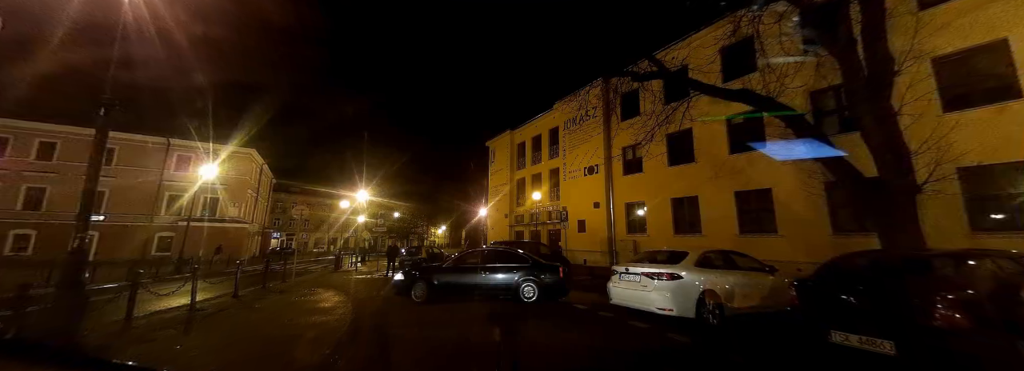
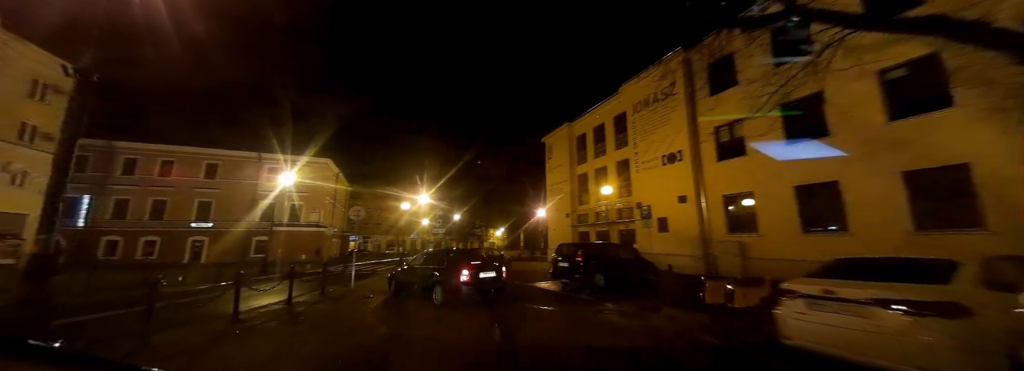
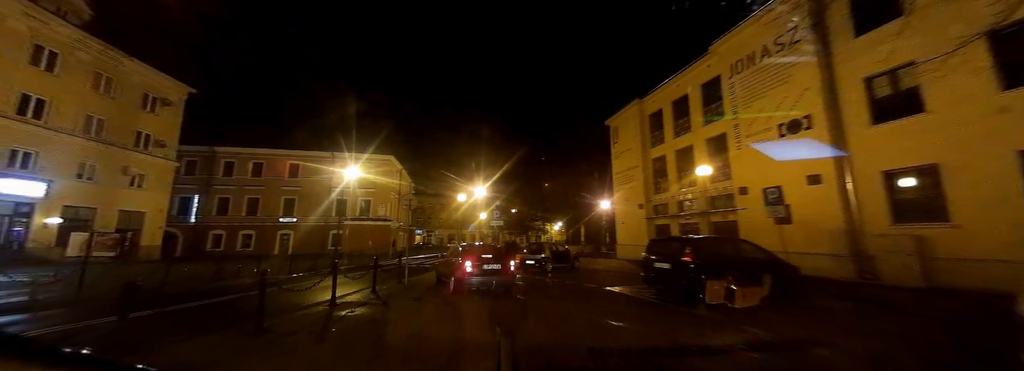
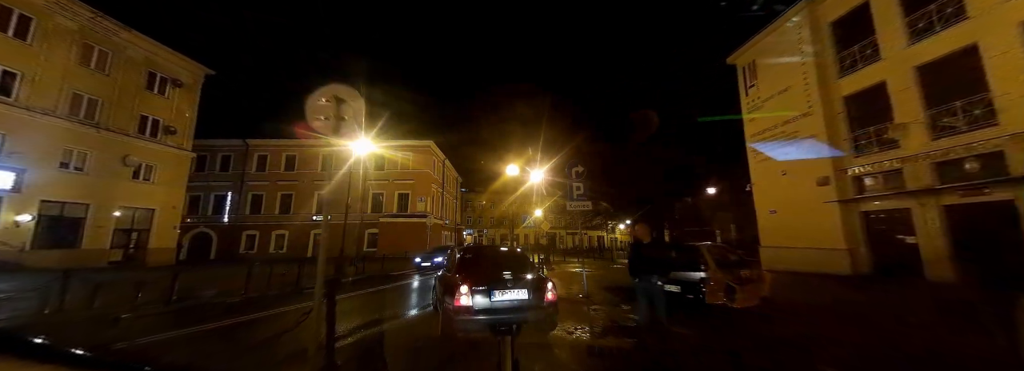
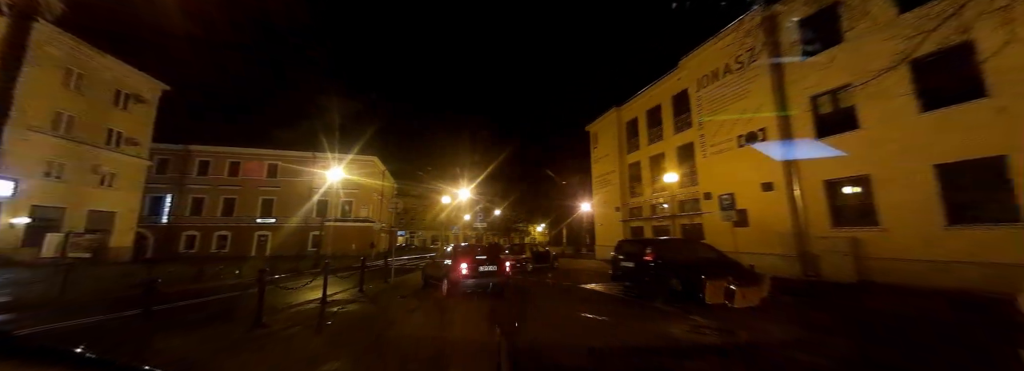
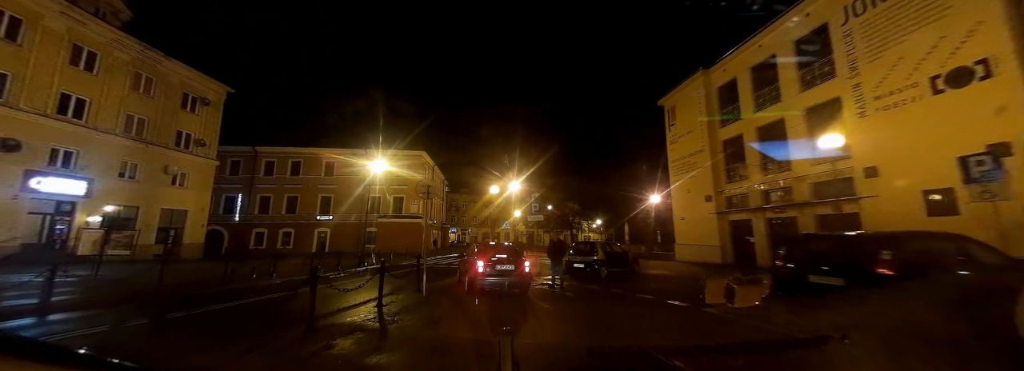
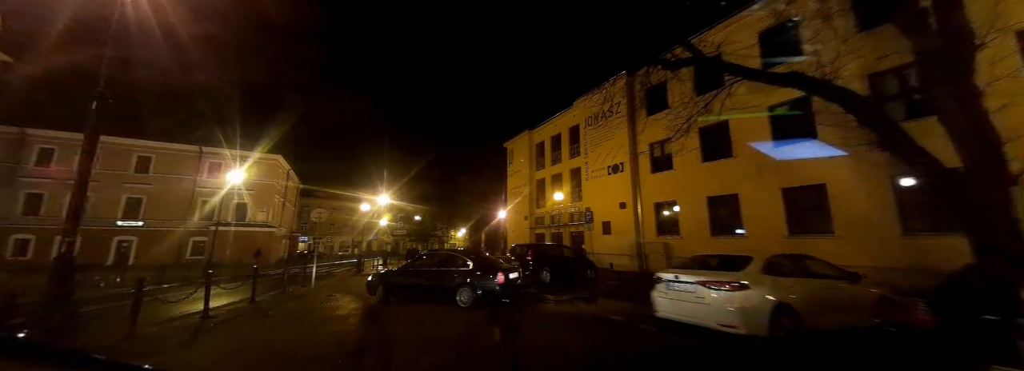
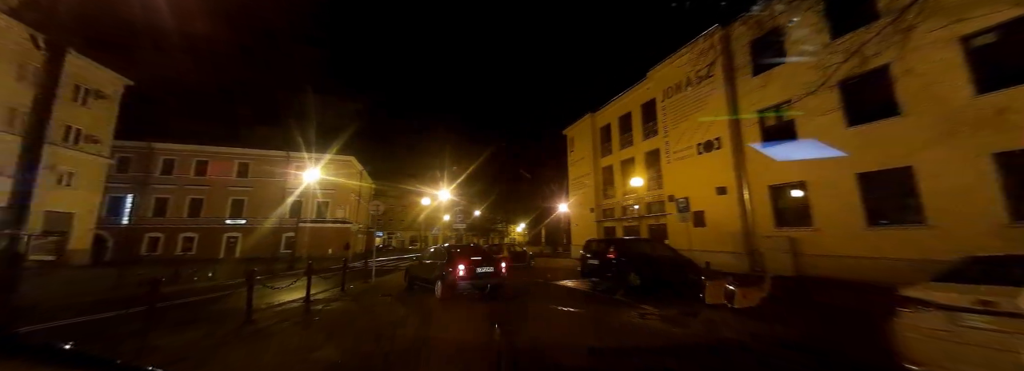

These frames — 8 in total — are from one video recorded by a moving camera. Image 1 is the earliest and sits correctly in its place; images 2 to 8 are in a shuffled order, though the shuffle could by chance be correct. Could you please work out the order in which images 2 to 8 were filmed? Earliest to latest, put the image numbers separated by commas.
7, 2, 8, 5, 3, 6, 4
